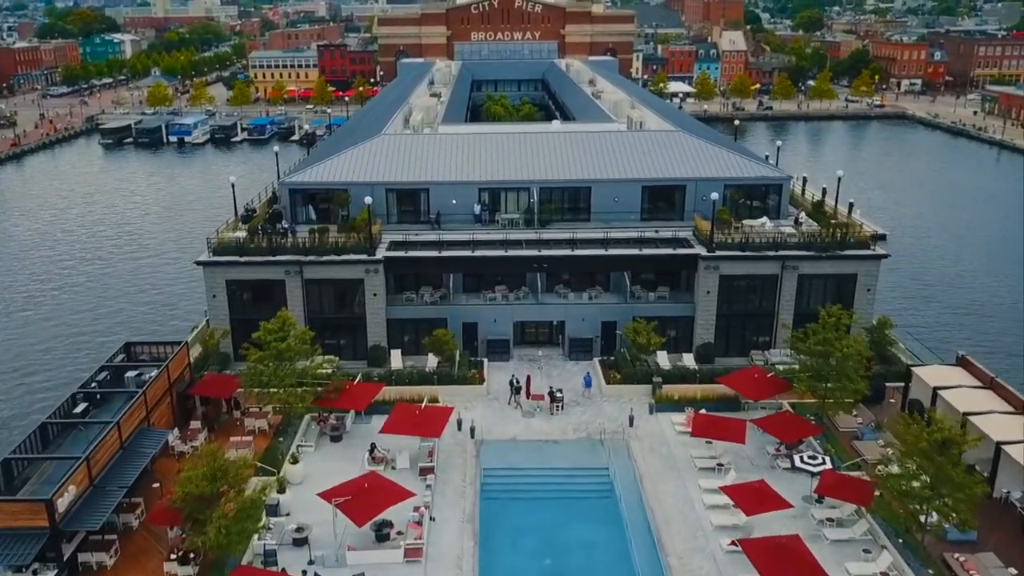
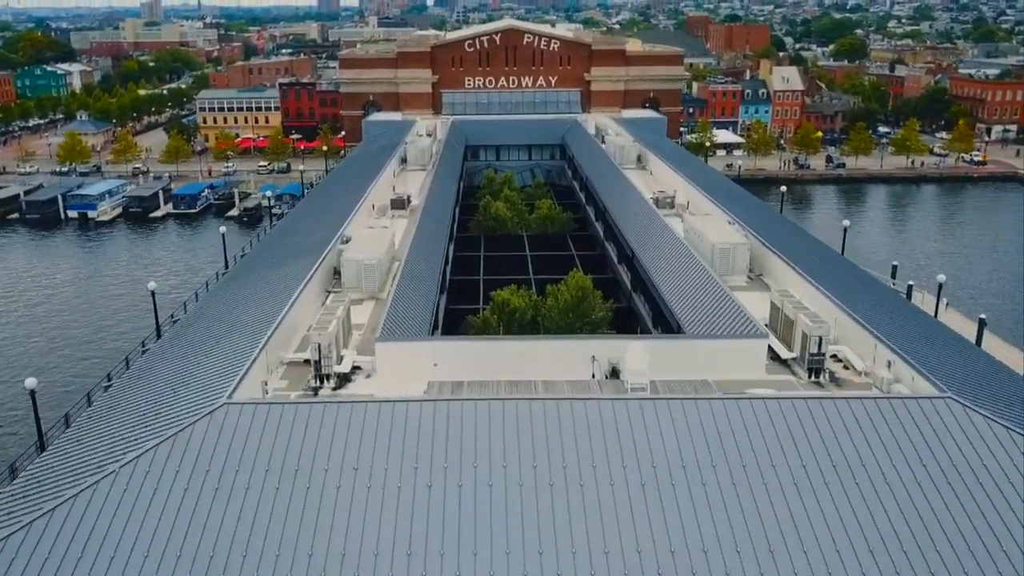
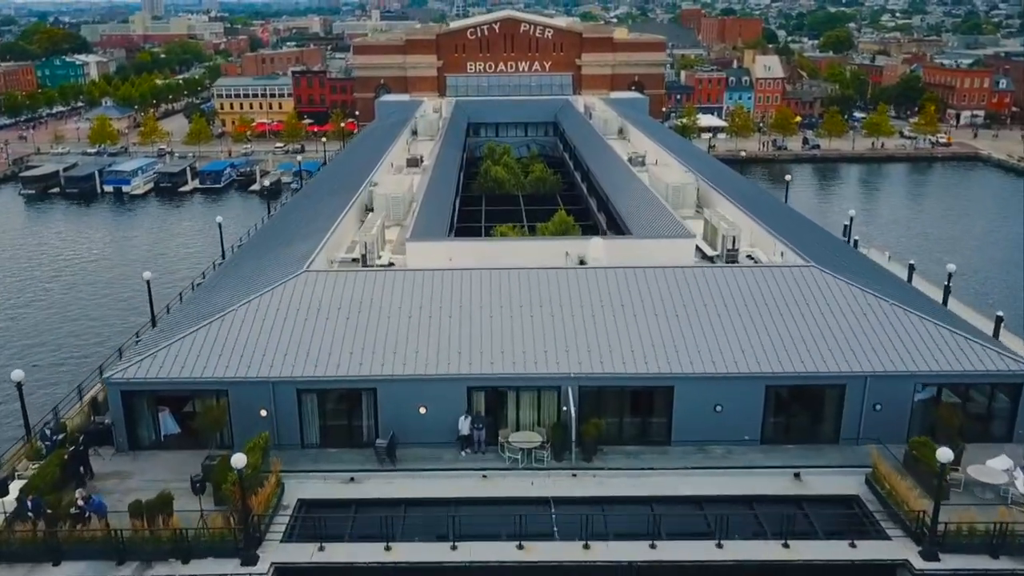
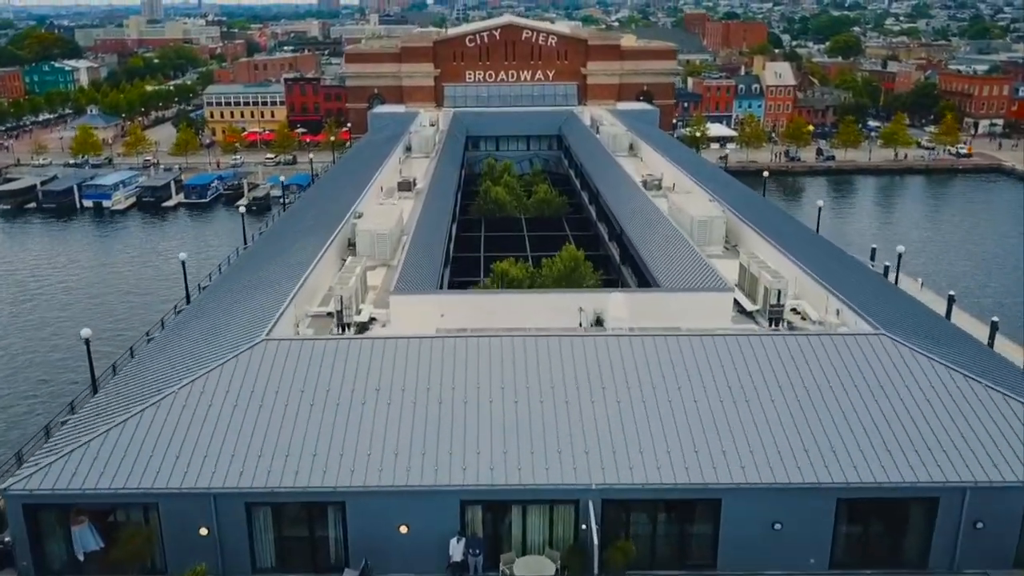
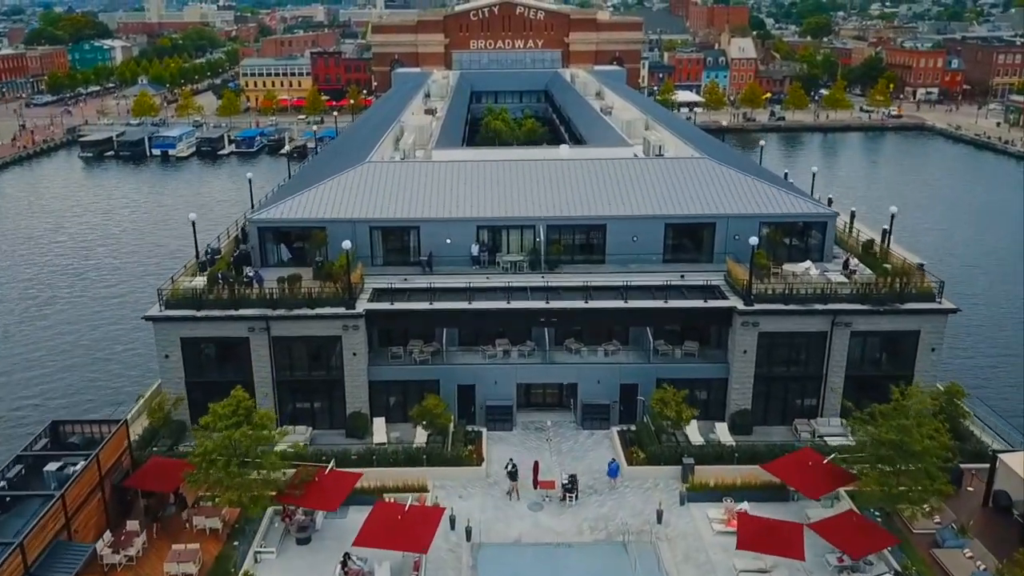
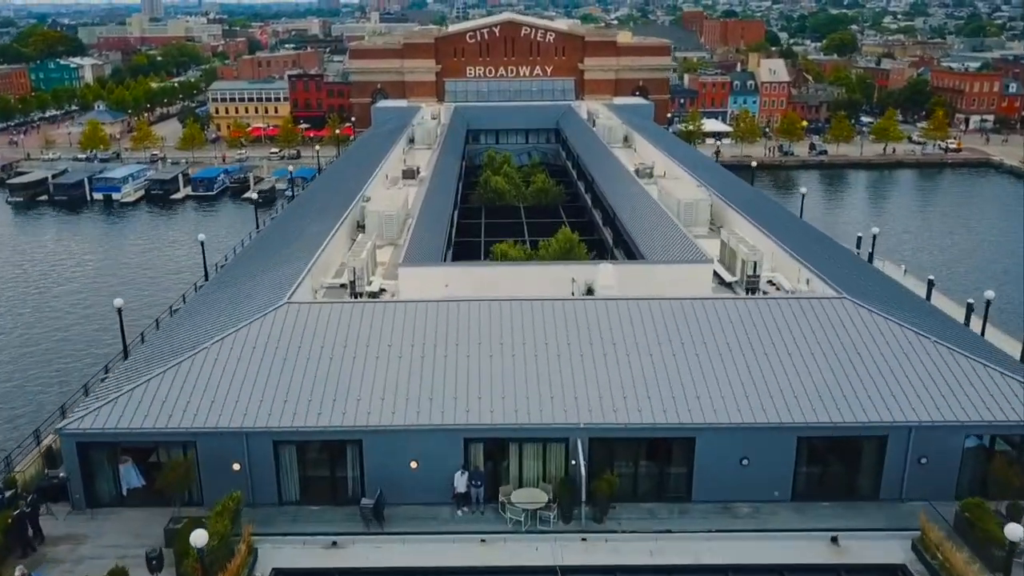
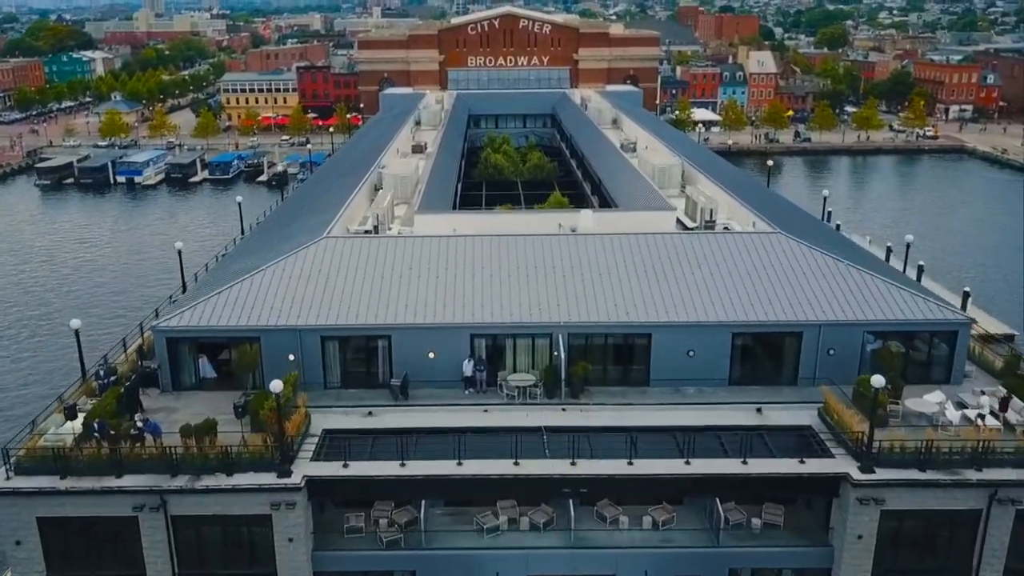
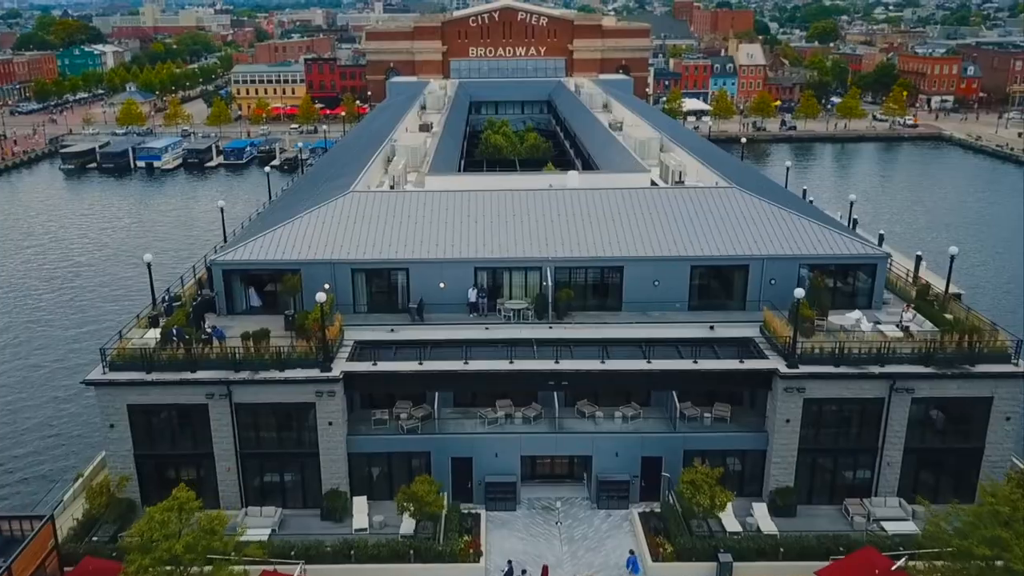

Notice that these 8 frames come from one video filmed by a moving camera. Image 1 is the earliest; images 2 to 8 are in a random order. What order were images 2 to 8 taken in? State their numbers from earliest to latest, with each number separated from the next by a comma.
5, 8, 7, 3, 6, 4, 2
